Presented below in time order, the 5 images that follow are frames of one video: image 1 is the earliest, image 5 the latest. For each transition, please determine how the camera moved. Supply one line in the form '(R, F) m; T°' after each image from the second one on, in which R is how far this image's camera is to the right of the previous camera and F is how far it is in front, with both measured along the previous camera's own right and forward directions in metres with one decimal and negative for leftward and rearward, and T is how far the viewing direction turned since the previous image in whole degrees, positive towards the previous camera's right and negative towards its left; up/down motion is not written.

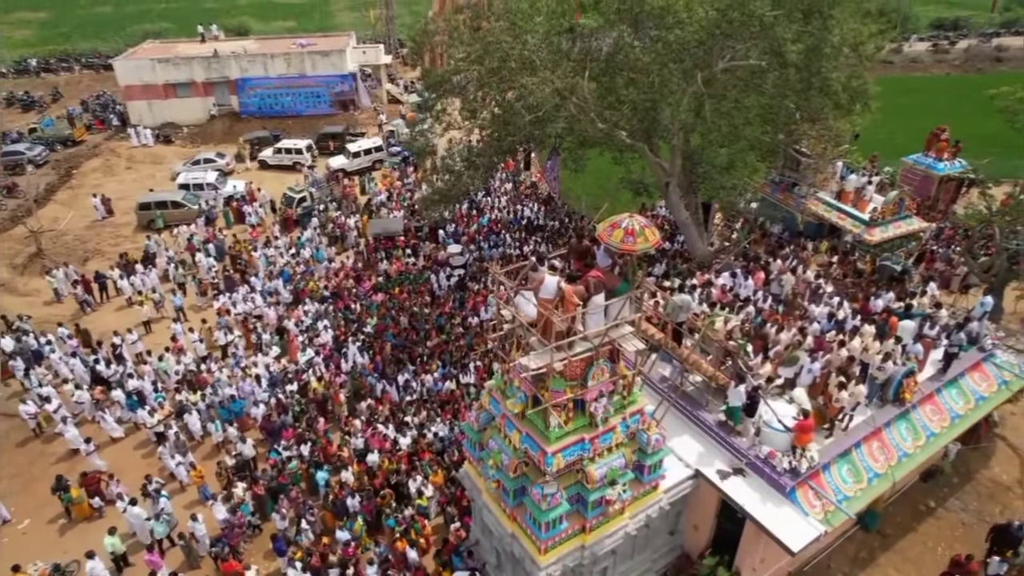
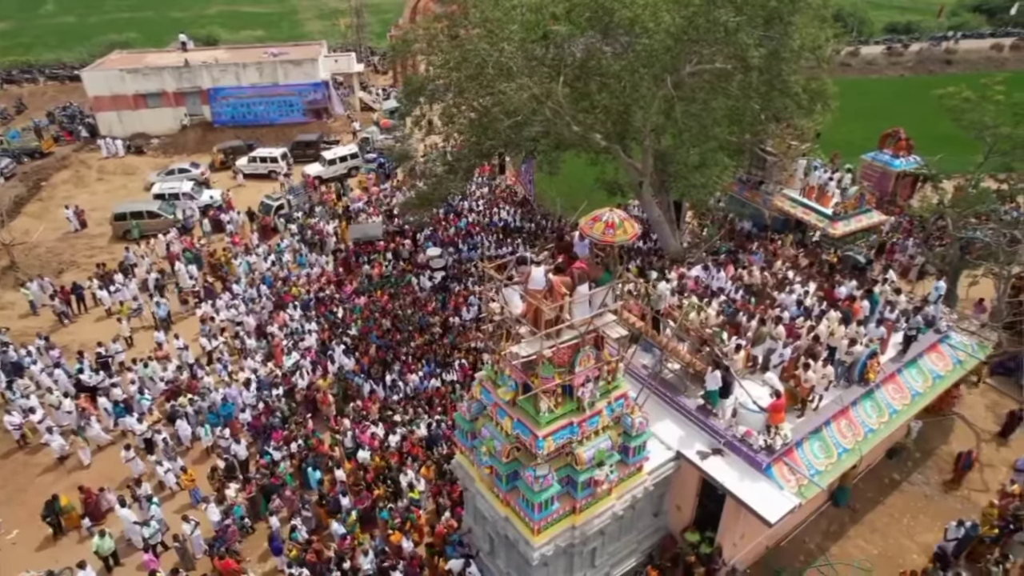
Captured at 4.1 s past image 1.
(-0.3, -0.5) m; +2°
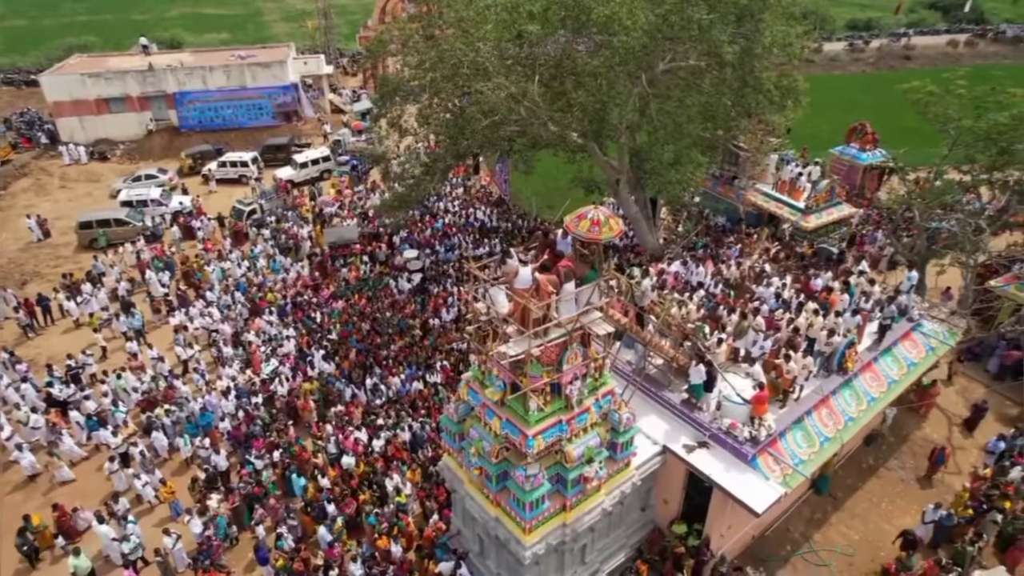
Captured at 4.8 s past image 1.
(-0.2, 0.0) m; +2°
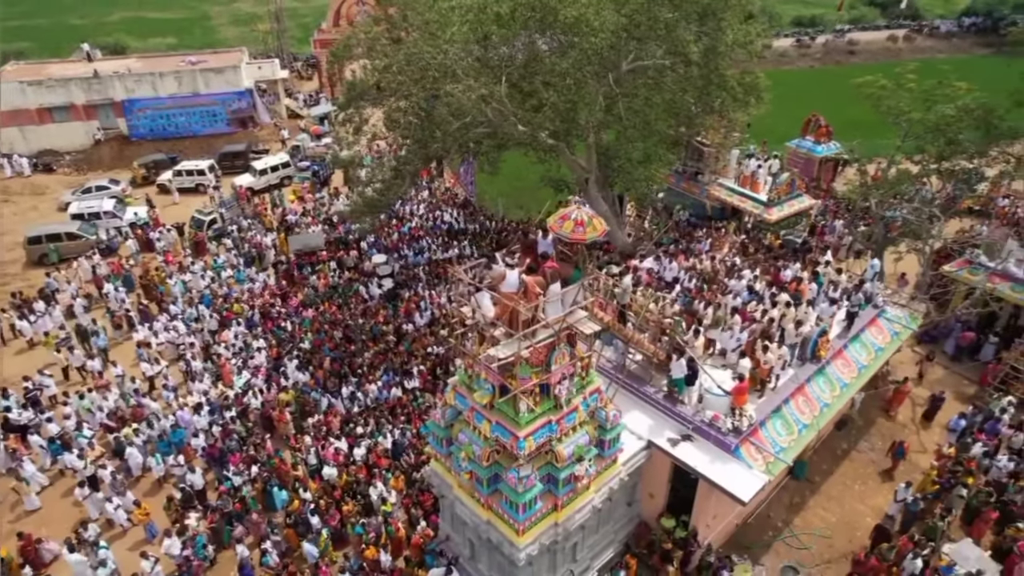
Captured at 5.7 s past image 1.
(-0.4, 0.0) m; +3°
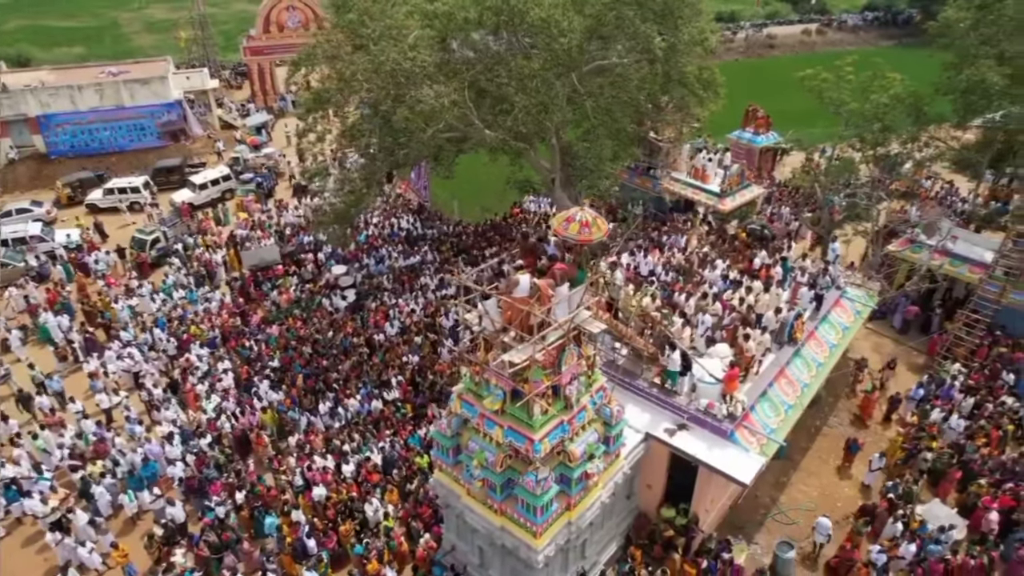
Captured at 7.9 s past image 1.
(-1.1, +0.1) m; +6°
